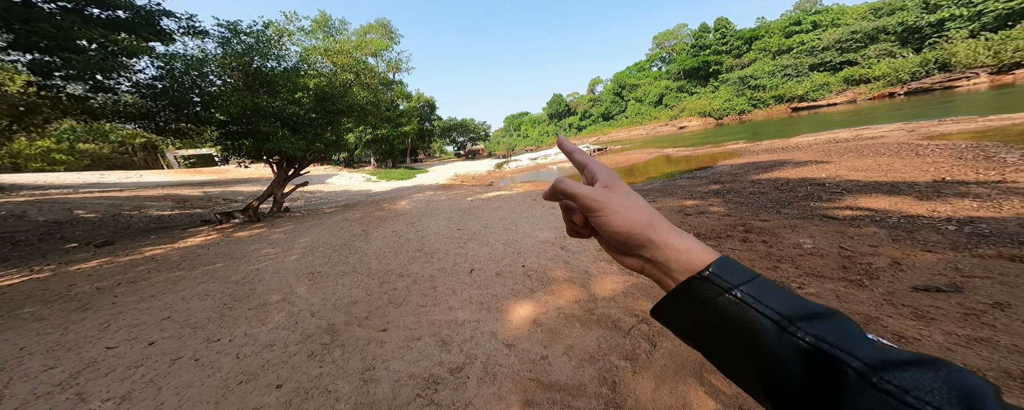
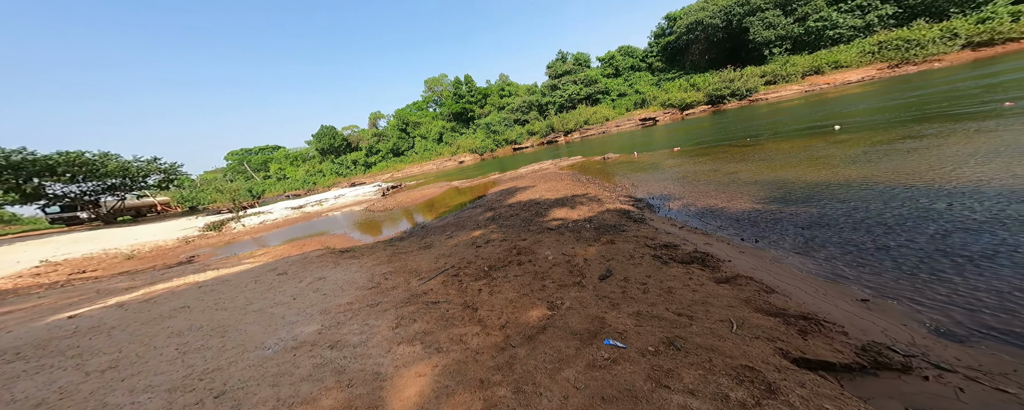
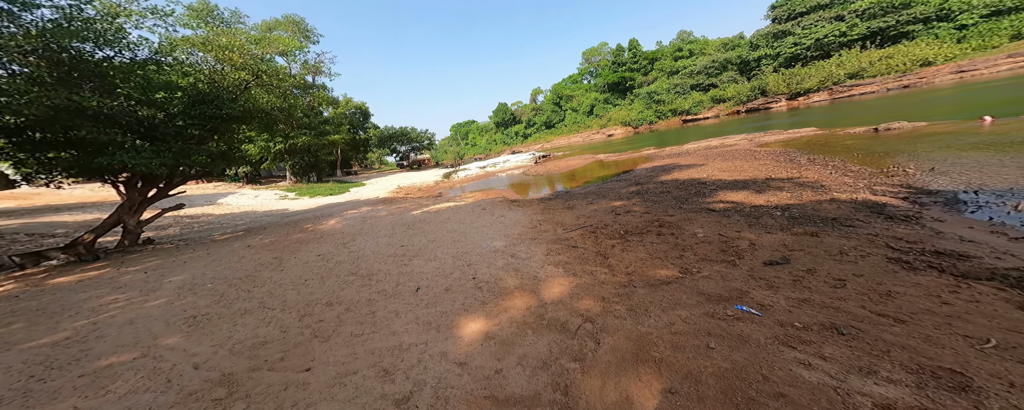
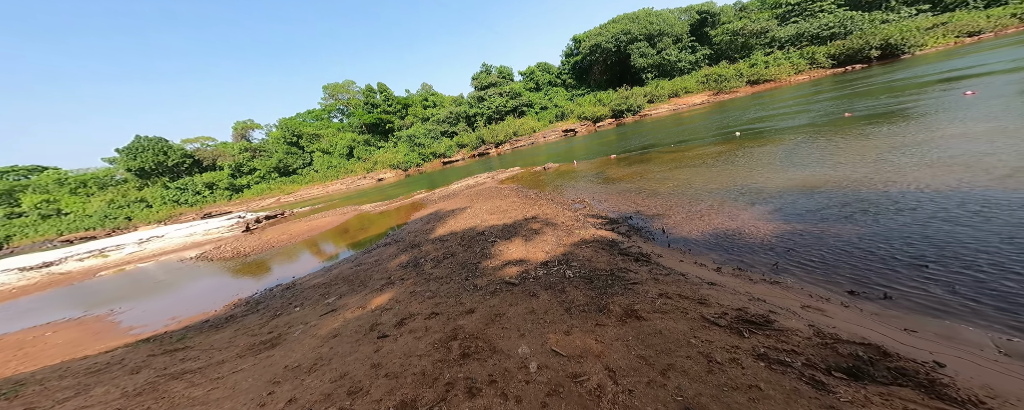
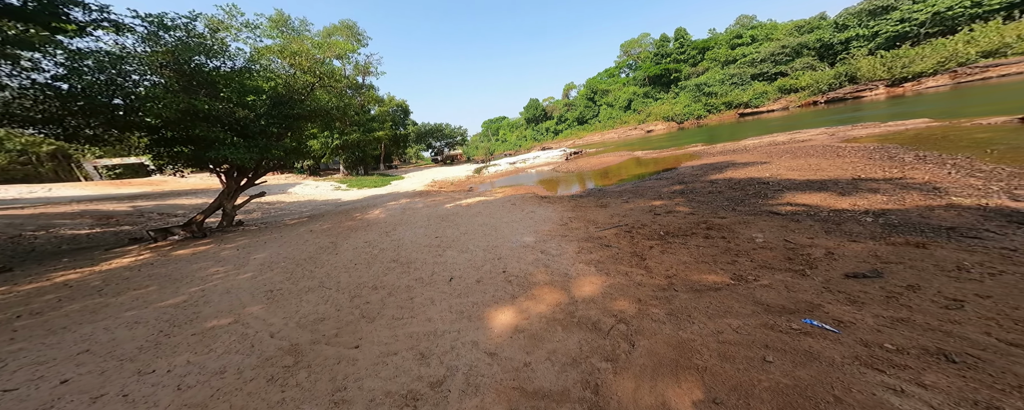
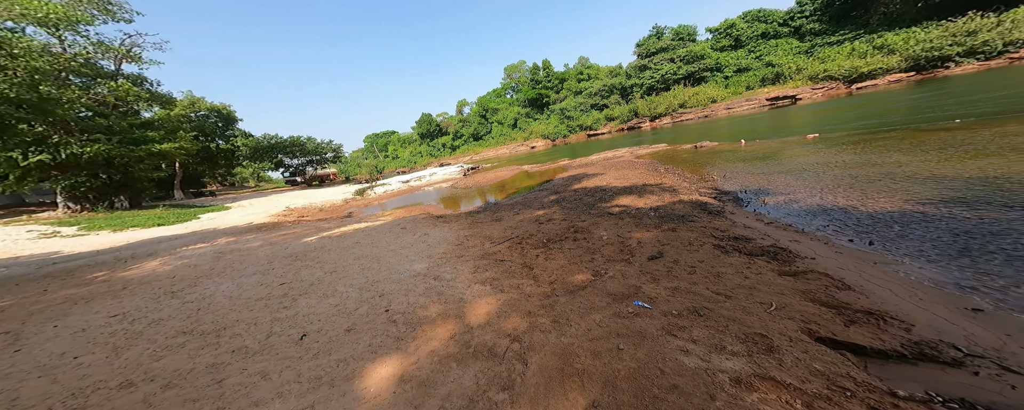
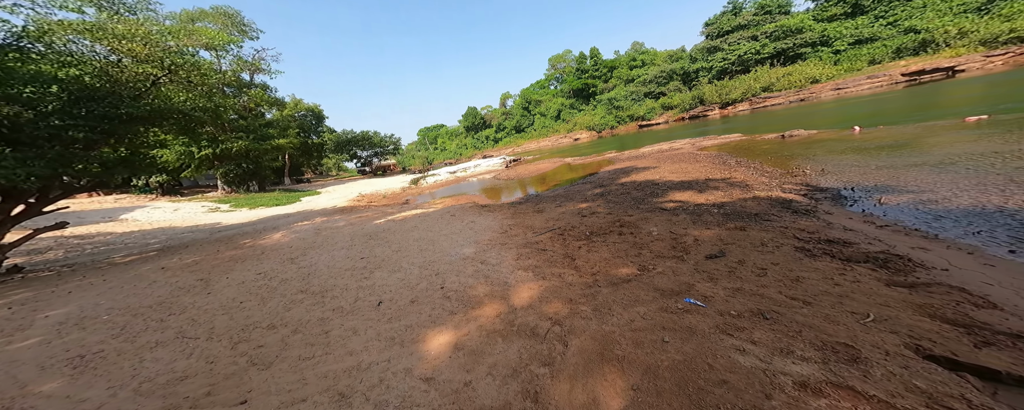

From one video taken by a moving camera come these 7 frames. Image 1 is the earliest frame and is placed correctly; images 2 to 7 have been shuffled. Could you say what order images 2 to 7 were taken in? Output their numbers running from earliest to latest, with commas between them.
5, 3, 7, 6, 2, 4
